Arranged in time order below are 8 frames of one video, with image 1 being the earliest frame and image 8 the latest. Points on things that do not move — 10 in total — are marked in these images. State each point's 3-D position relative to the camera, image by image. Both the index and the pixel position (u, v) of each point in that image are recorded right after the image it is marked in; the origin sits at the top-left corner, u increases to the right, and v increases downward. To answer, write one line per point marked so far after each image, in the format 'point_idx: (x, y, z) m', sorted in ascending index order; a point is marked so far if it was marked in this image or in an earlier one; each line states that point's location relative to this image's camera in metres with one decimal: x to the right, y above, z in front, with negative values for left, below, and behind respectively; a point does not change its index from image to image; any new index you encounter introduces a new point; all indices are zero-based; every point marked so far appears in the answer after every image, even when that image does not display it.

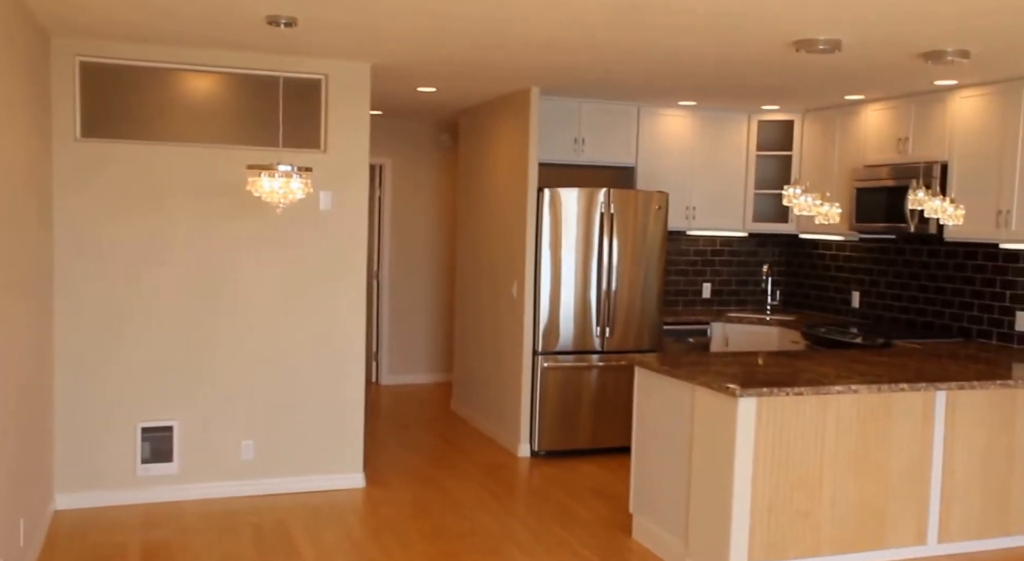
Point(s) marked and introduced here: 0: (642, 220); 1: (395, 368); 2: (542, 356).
0: (+0.9, +0.4, +5.8) m
1: (-1.0, -0.8, +7.7) m
2: (+0.2, -0.5, +5.7) m
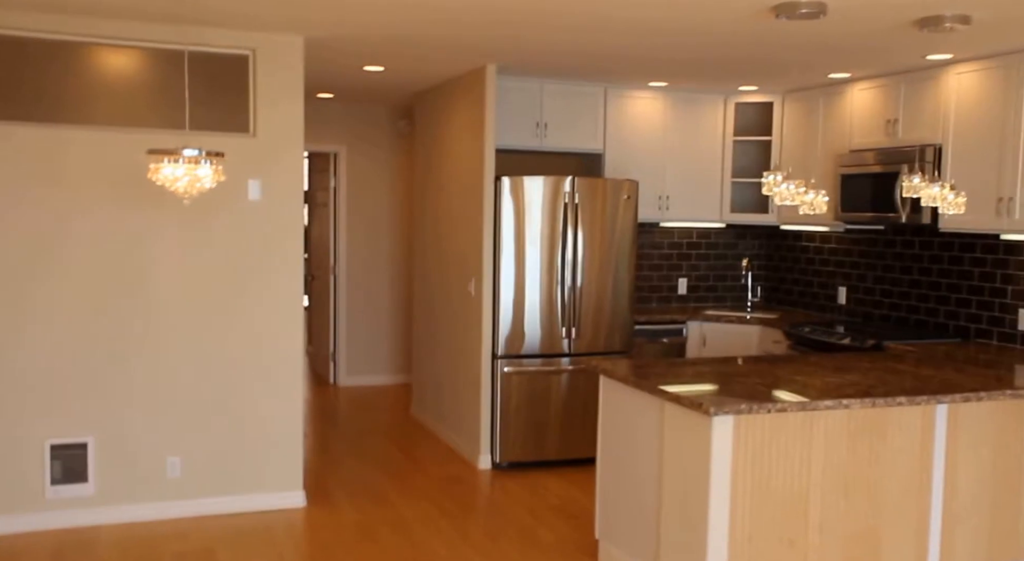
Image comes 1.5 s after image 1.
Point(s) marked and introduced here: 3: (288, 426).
0: (+0.6, +0.4, +5.3) m
1: (-1.3, -0.8, +7.2) m
2: (0.0, -0.5, +5.2) m
3: (-1.1, -0.7, +4.3) m
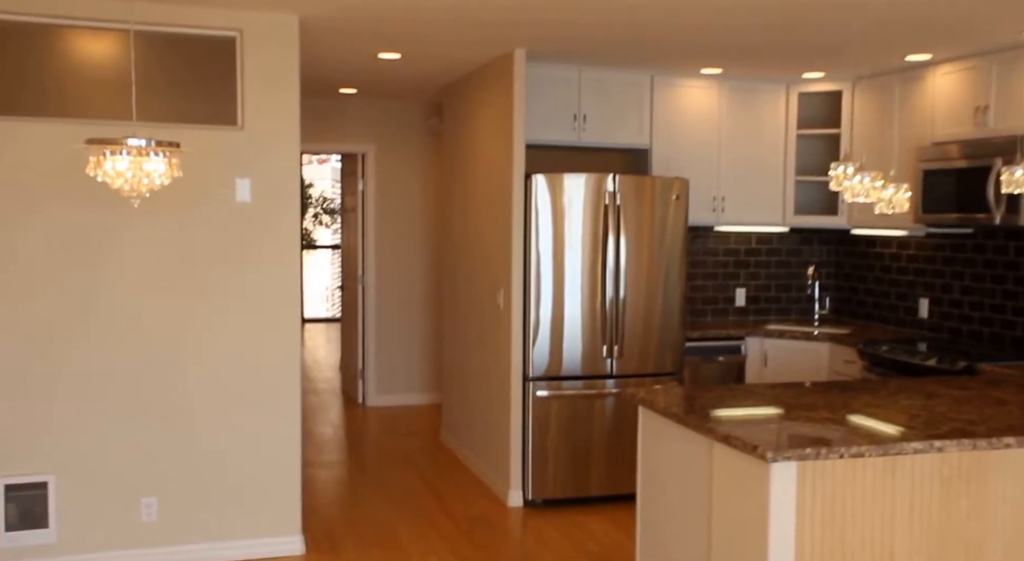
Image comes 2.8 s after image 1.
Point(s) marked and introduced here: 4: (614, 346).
0: (+0.8, +0.4, +4.7) m
1: (-1.0, -0.8, +6.8) m
2: (+0.1, -0.6, +4.6) m
3: (-1.0, -0.8, +3.8) m
4: (+0.5, -0.4, +4.7) m
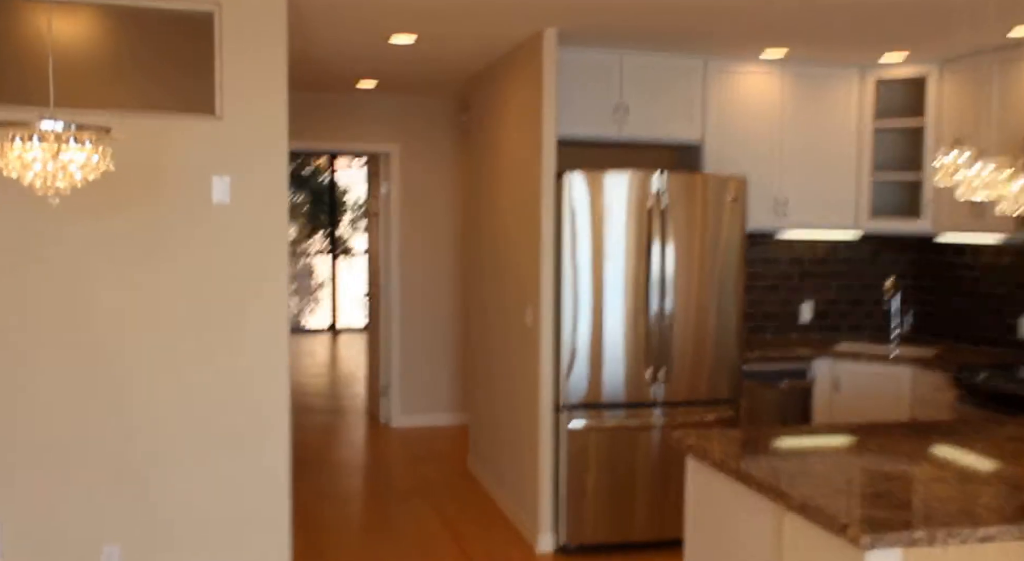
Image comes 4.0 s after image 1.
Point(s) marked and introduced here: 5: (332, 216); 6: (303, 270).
0: (+0.9, +0.3, +4.1) m
1: (-0.7, -0.9, +6.2) m
2: (+0.3, -0.6, +4.0) m
3: (-0.9, -0.8, +3.2) m
4: (+0.7, -0.4, +4.1) m
5: (-2.4, +0.9, +11.8) m
6: (-2.7, +0.1, +11.9) m
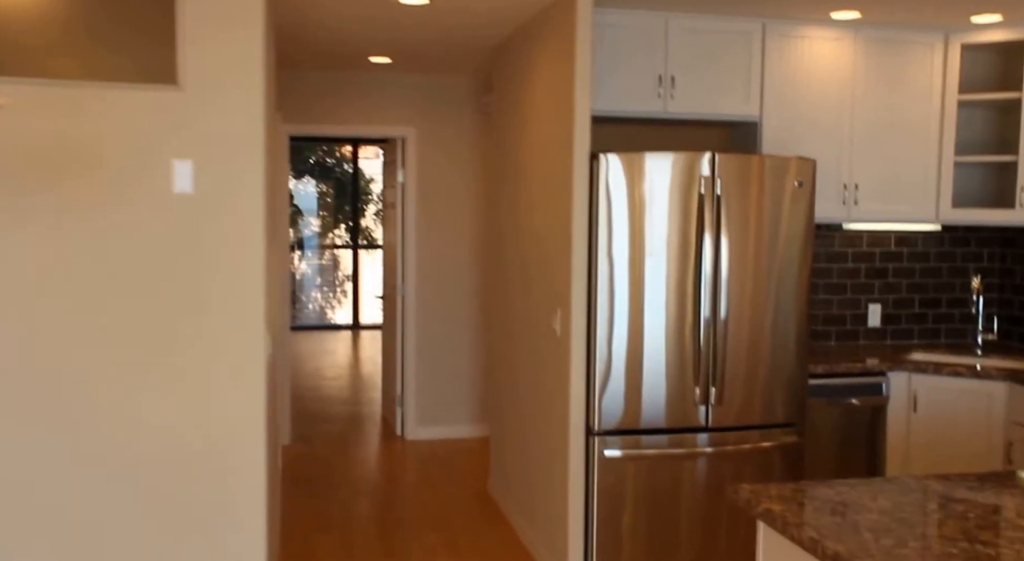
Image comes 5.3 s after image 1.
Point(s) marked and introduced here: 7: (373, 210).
0: (+1.0, +0.3, +3.5) m
1: (-0.5, -0.9, +5.7) m
2: (+0.4, -0.6, +3.5) m
3: (-0.8, -0.8, +2.7) m
4: (+0.8, -0.4, +3.5) m
5: (-2.0, +1.0, +11.3) m
6: (-2.3, +0.2, +11.4) m
7: (-1.8, +0.9, +11.3) m
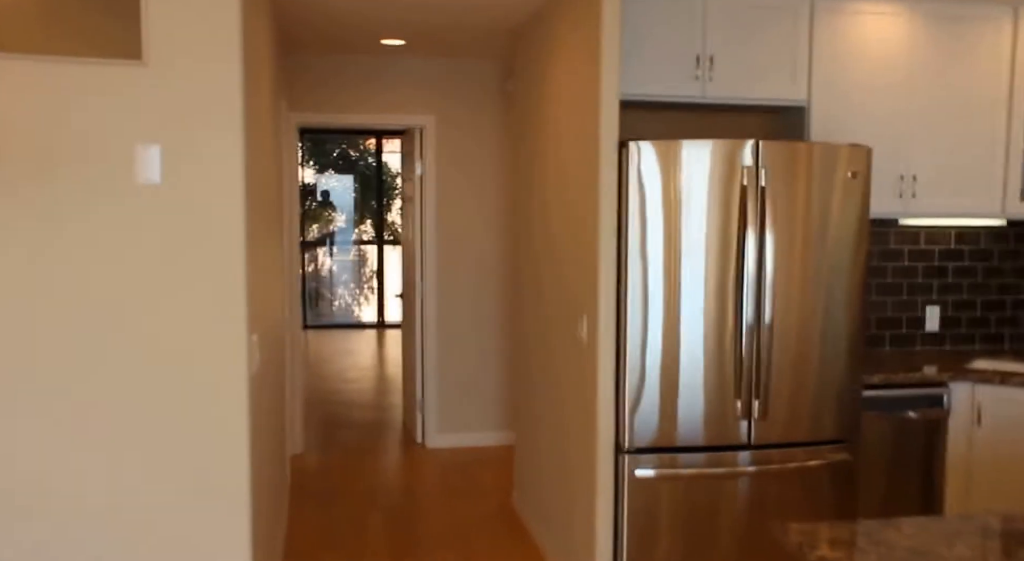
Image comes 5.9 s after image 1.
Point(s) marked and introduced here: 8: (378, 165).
0: (+1.1, +0.3, +3.2) m
1: (-0.4, -0.9, +5.4) m
2: (+0.5, -0.6, +3.1) m
3: (-0.8, -0.8, +2.4) m
4: (+0.9, -0.4, +3.2) m
5: (-1.7, +1.0, +11.0) m
6: (-2.0, +0.2, +11.1) m
7: (-1.5, +0.9, +11.0) m
8: (-1.7, +1.4, +11.0) m
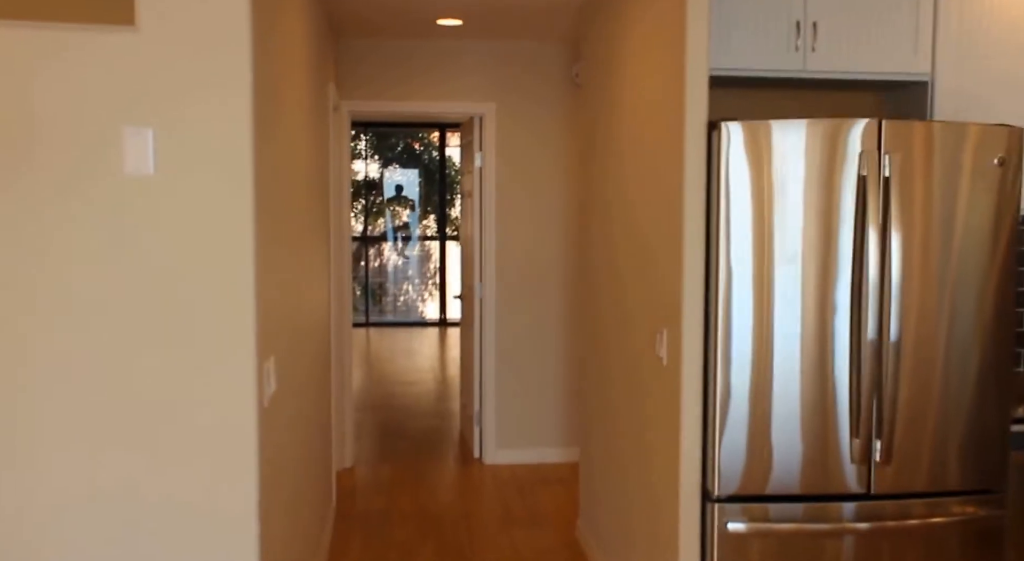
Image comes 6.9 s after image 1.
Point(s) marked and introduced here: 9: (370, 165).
0: (+1.3, +0.3, +2.6) m
1: (0.0, -0.9, +5.0) m
2: (+0.7, -0.6, +2.7) m
3: (-0.6, -0.9, +2.0) m
4: (+1.1, -0.5, +2.6) m
5: (-0.8, +1.0, +10.7) m
6: (-1.2, +0.3, +10.8) m
7: (-0.6, +1.0, +10.7) m
8: (-0.8, +1.5, +10.6) m
9: (-1.7, +1.4, +10.5) m
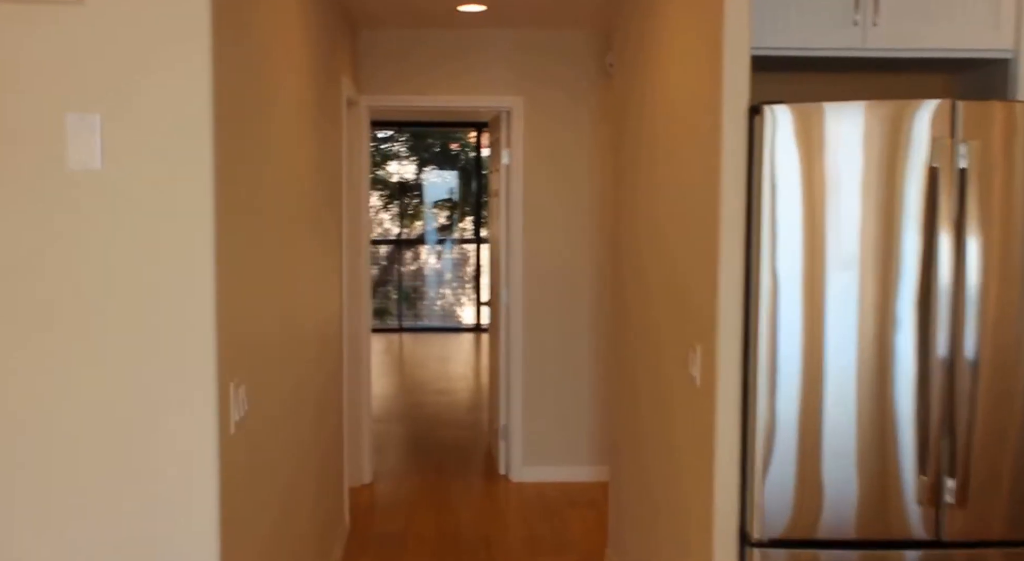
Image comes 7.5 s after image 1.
0: (+1.3, +0.2, +2.2) m
1: (+0.1, -0.9, +4.7) m
2: (+0.7, -0.7, +2.3) m
3: (-0.6, -0.9, +1.8) m
4: (+1.1, -0.5, +2.3) m
5: (-0.4, +1.0, +10.4) m
6: (-0.7, +0.2, +10.6) m
7: (-0.2, +0.9, +10.4) m
8: (-0.4, +1.4, +10.3) m
9: (-1.3, +1.3, +10.3) m
